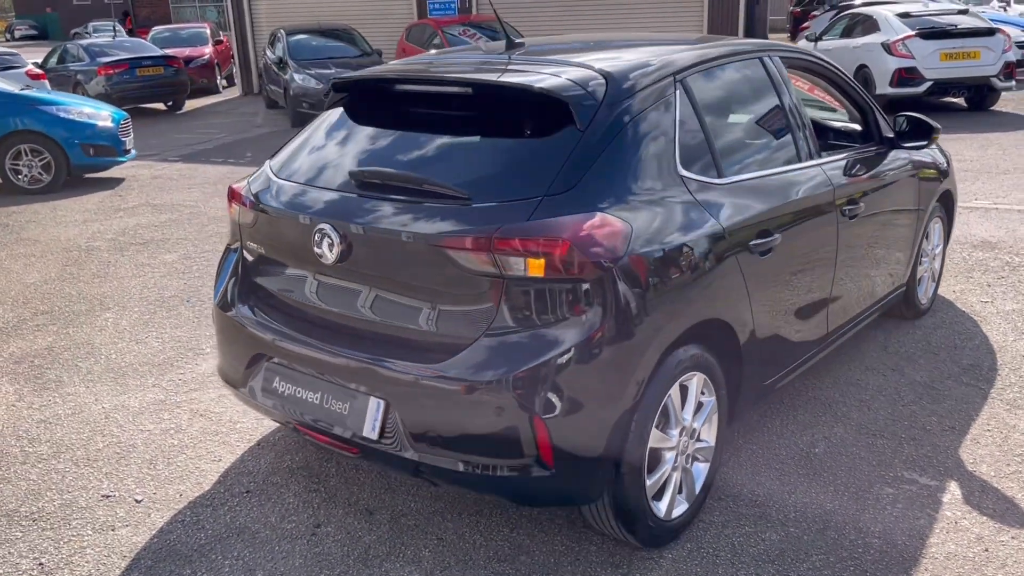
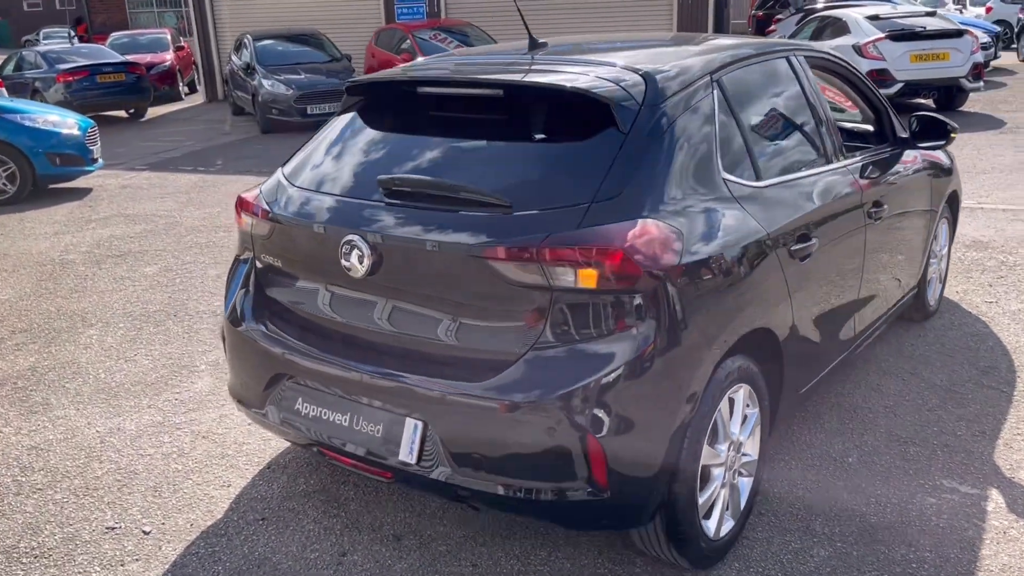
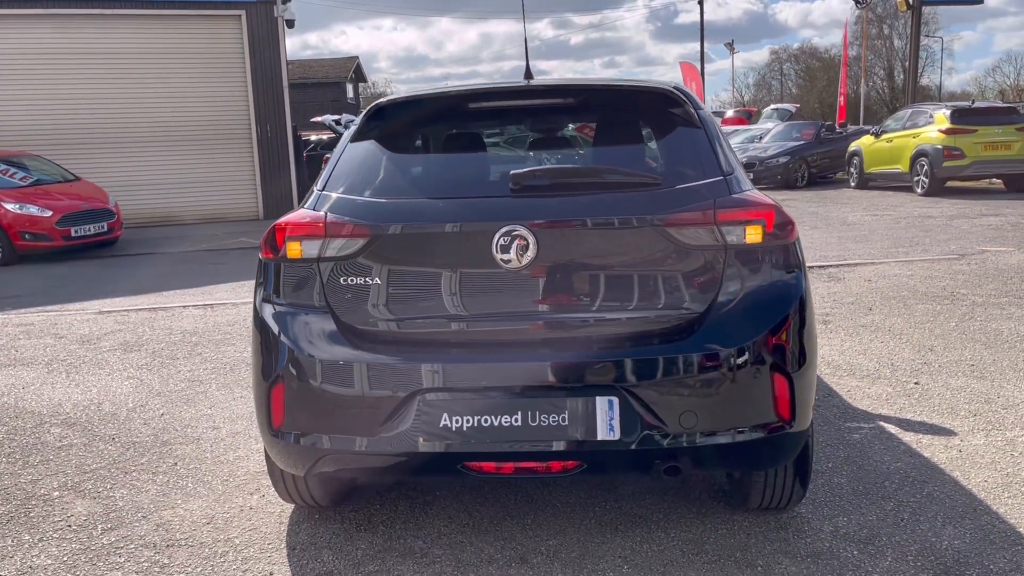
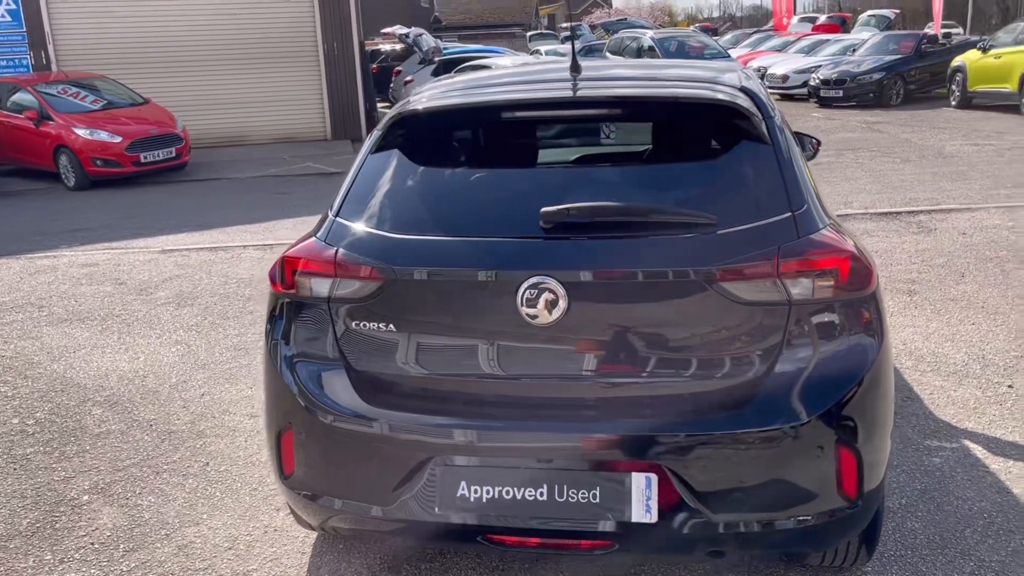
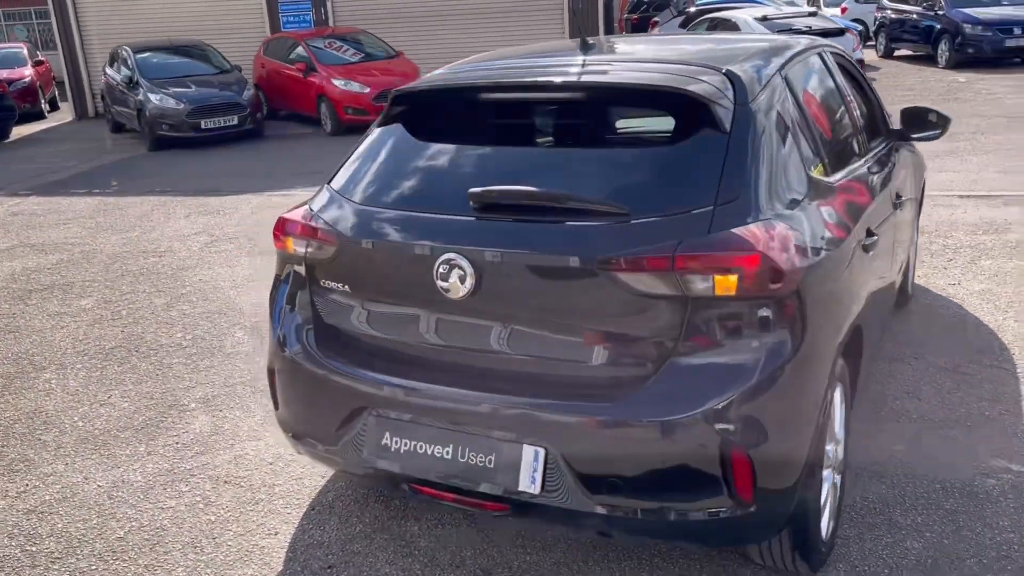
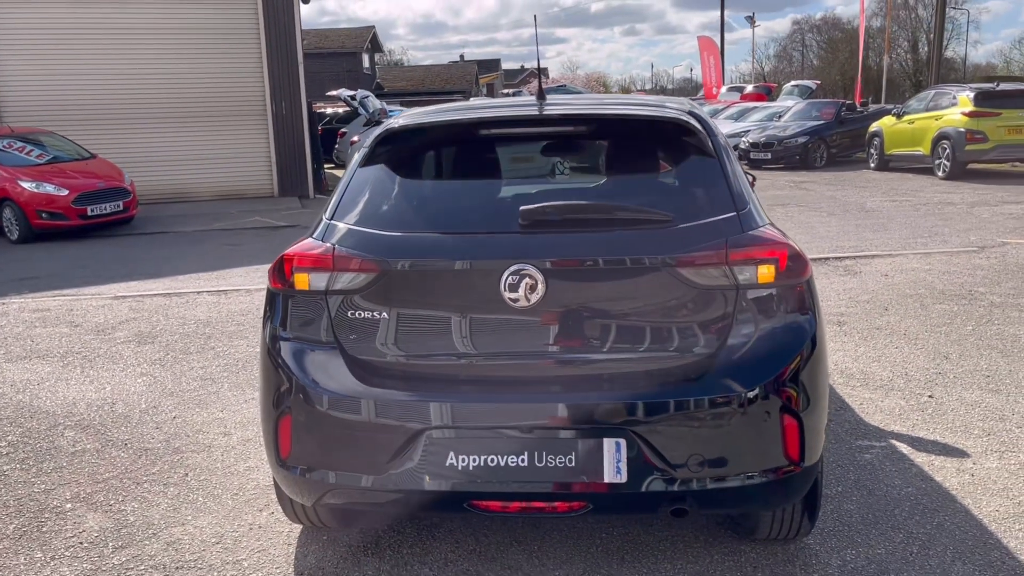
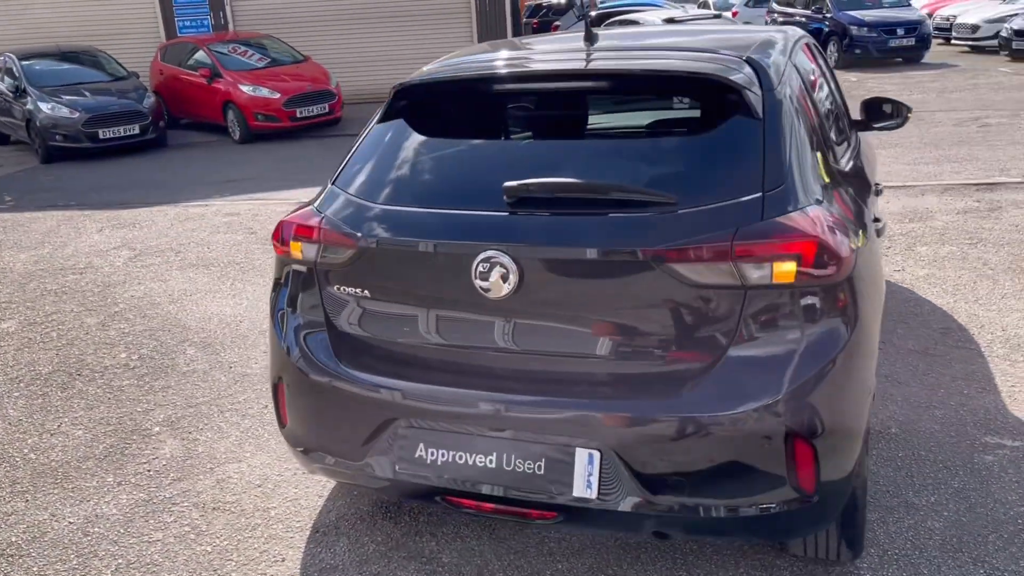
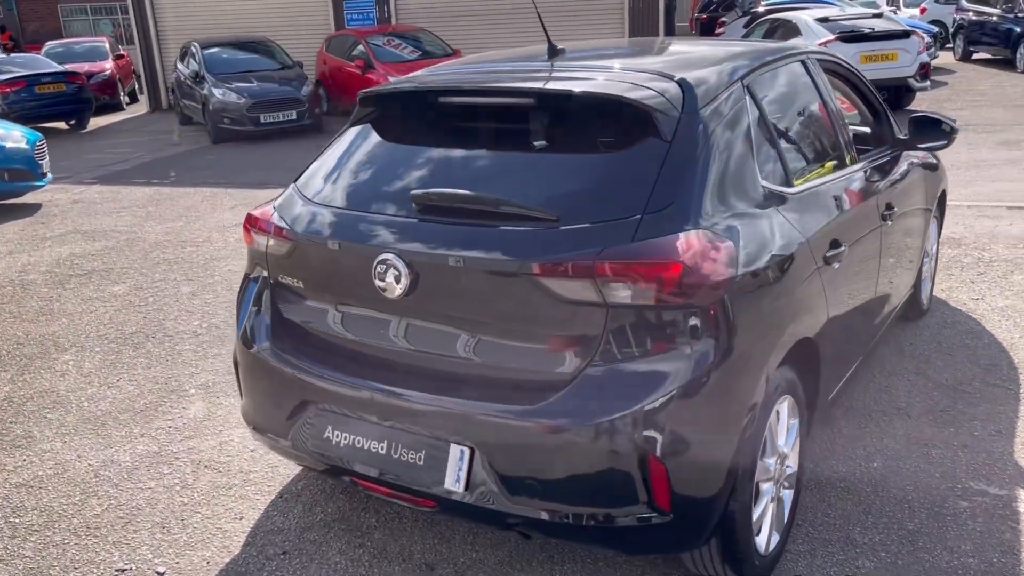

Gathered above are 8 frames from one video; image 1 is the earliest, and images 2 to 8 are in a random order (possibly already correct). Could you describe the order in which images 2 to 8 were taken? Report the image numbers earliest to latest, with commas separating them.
2, 8, 5, 7, 4, 6, 3
